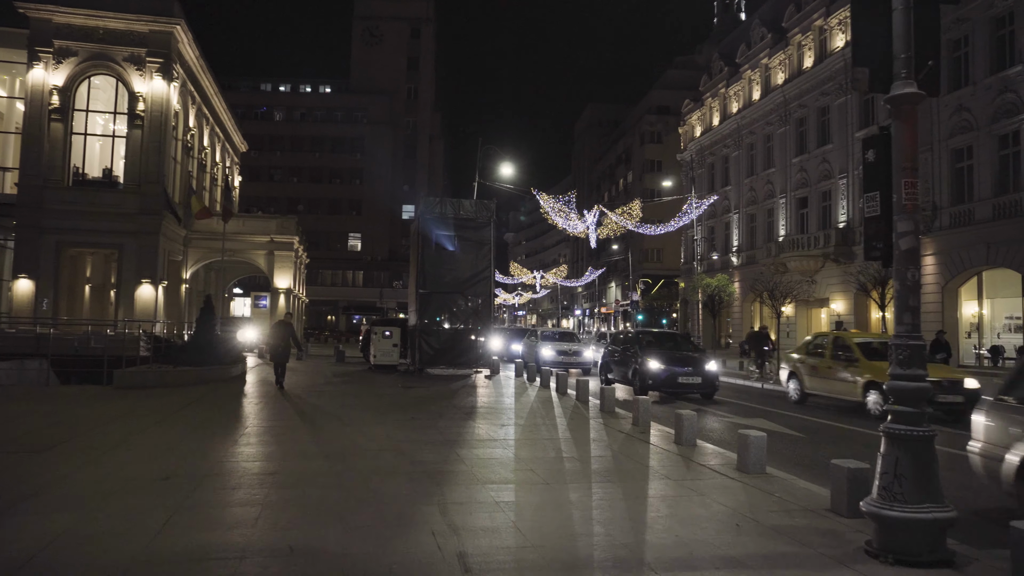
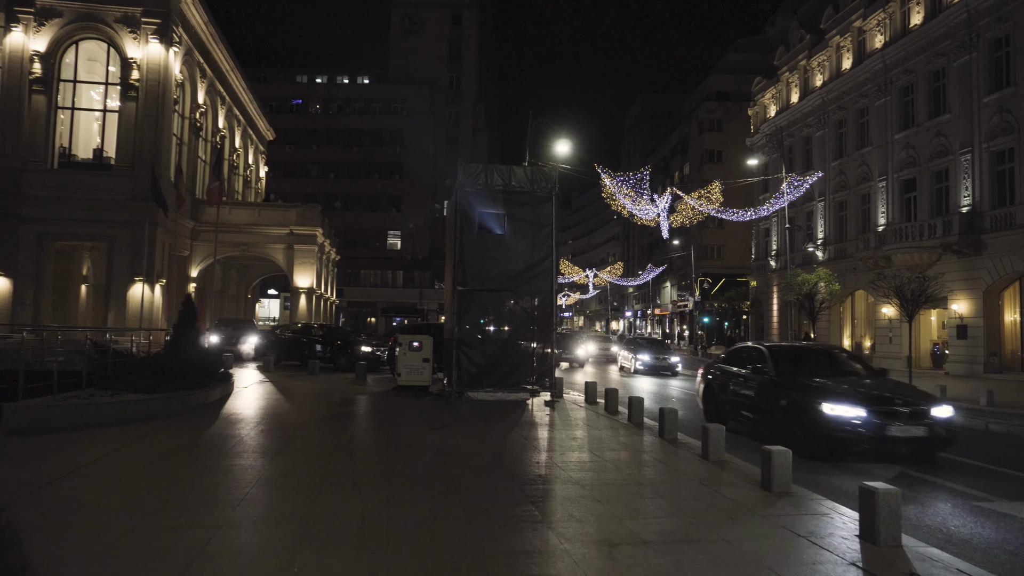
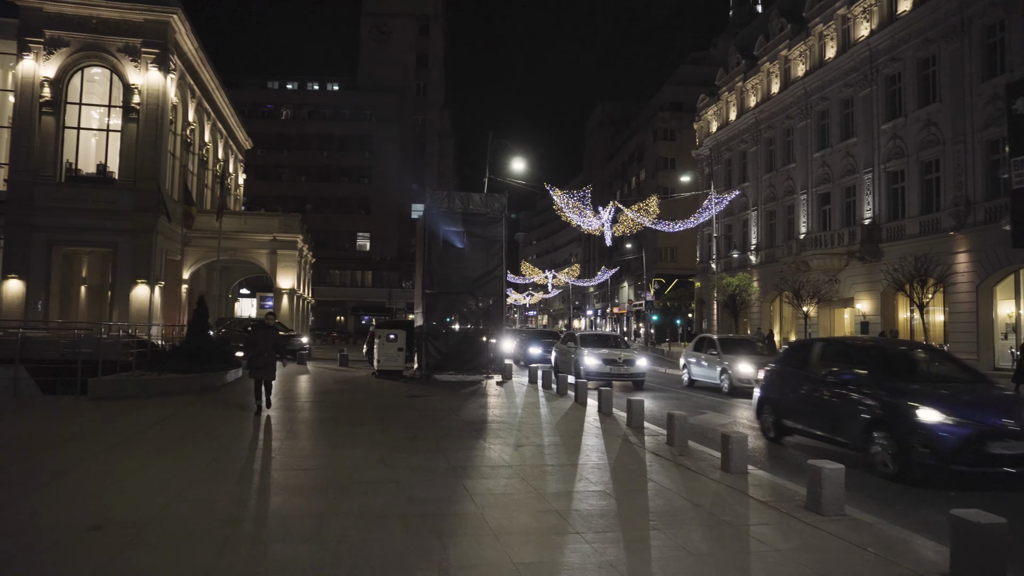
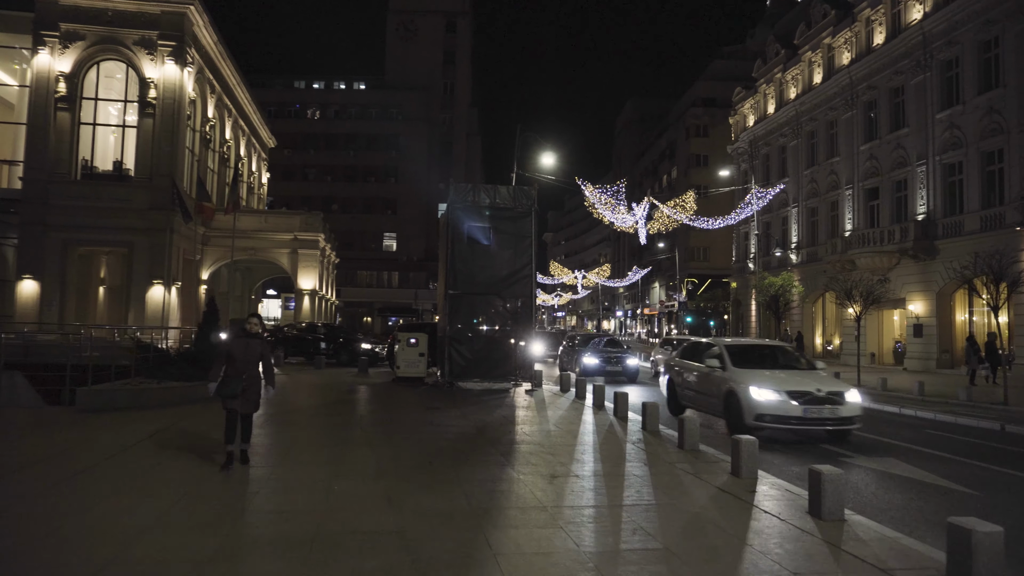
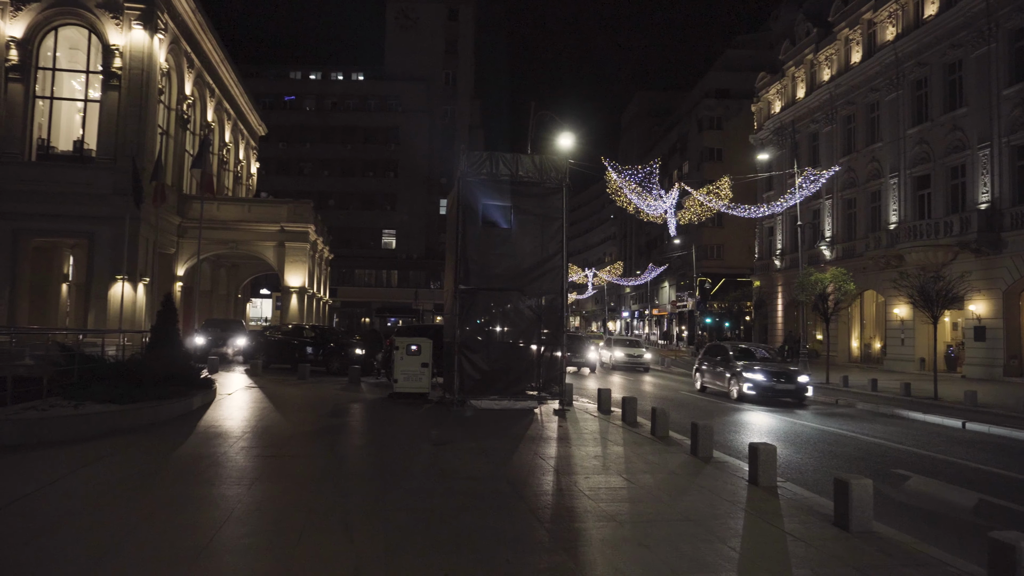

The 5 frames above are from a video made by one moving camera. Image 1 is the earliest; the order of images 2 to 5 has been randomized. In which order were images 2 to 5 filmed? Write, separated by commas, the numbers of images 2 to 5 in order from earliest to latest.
3, 4, 2, 5
